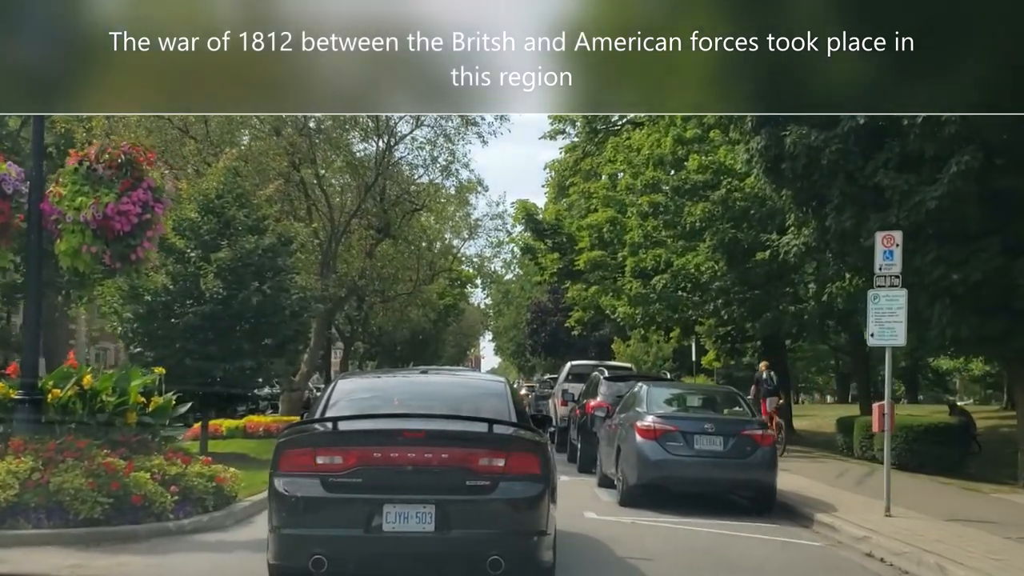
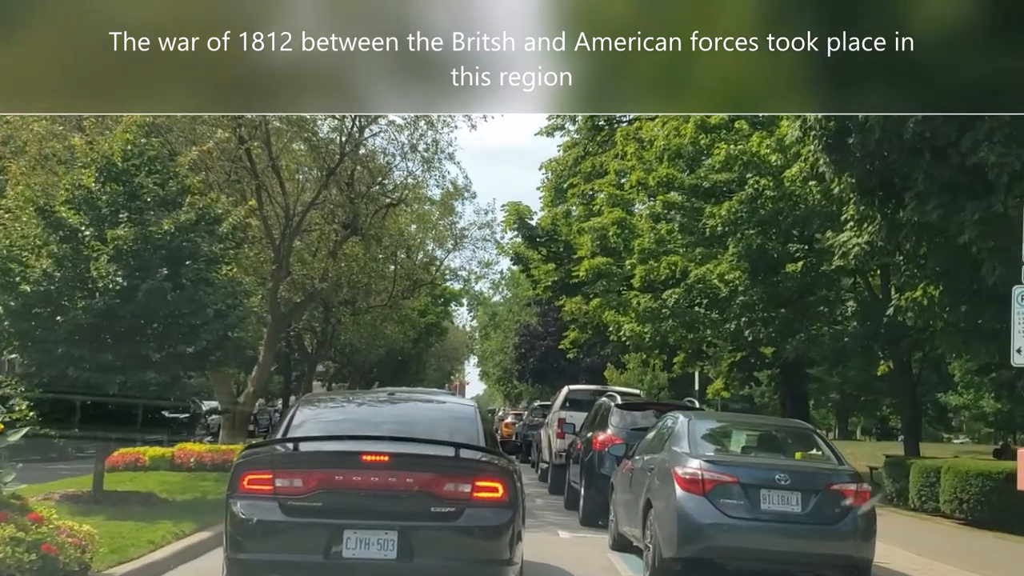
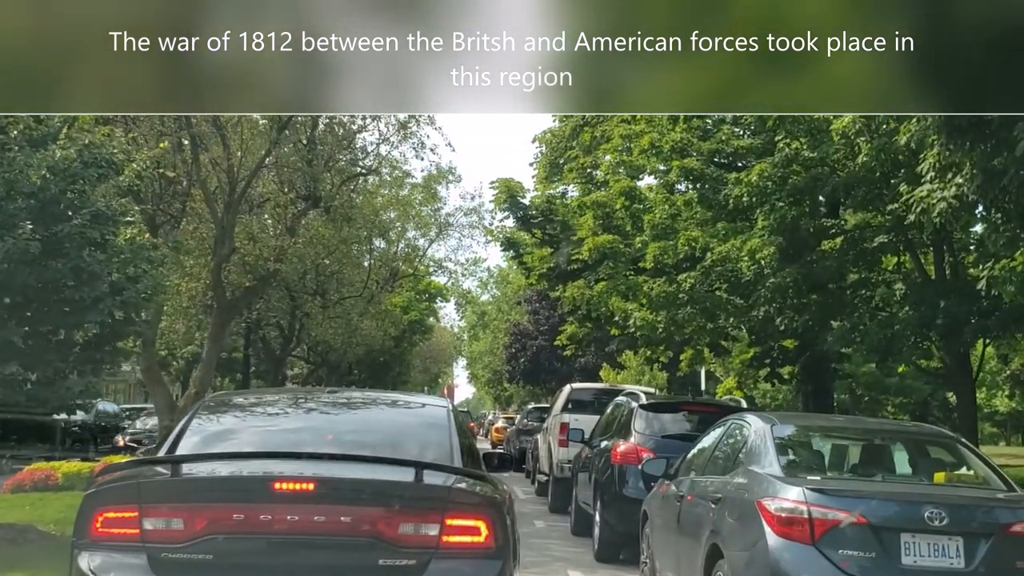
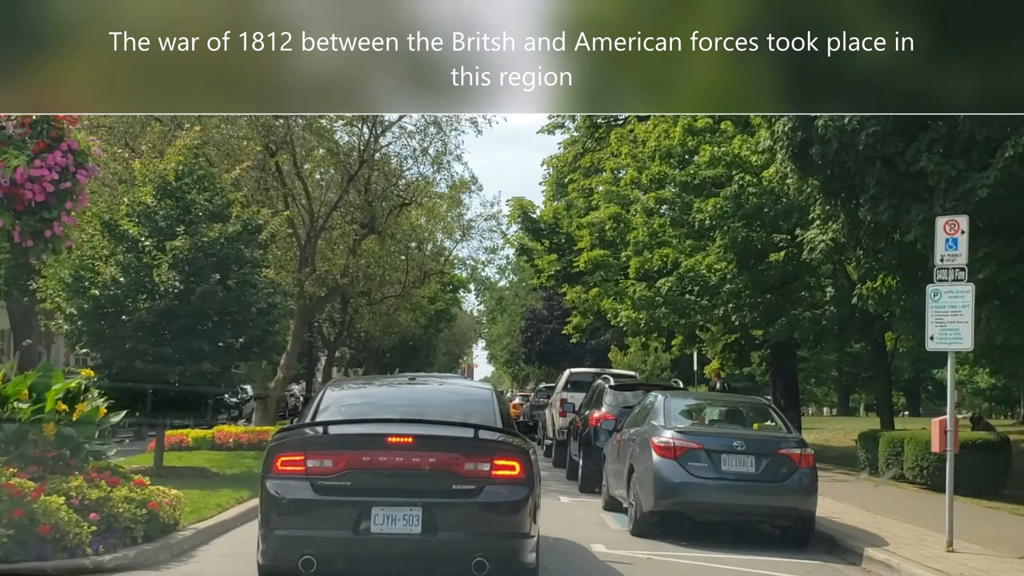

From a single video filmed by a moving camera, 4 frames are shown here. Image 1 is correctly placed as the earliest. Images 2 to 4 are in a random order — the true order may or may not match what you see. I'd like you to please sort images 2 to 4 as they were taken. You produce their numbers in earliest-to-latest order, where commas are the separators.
4, 2, 3
